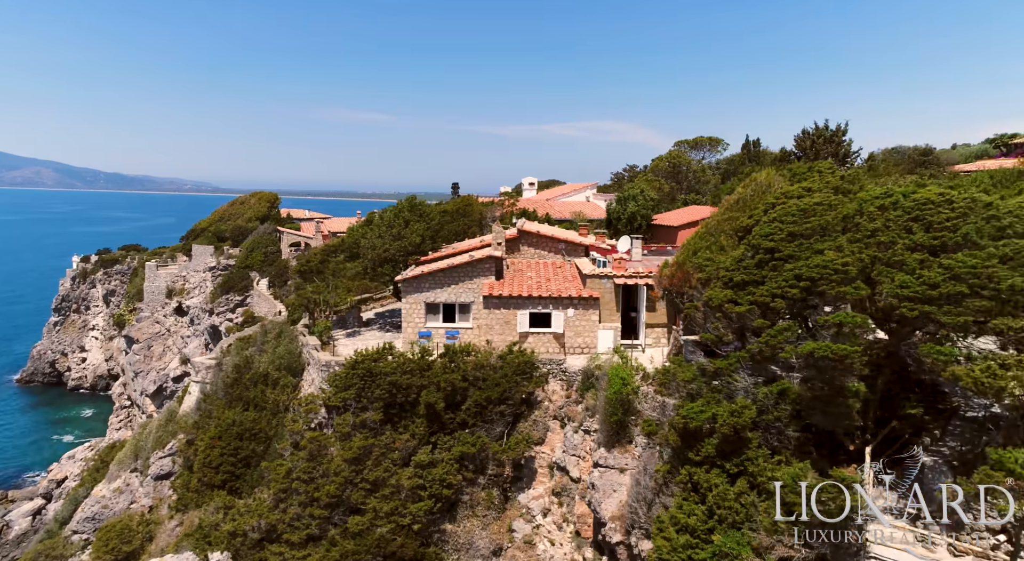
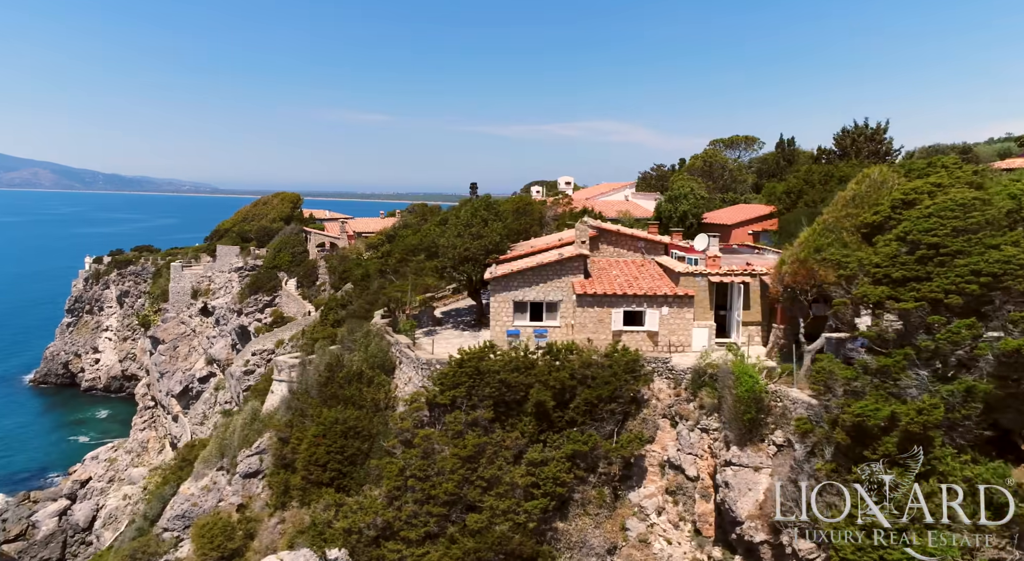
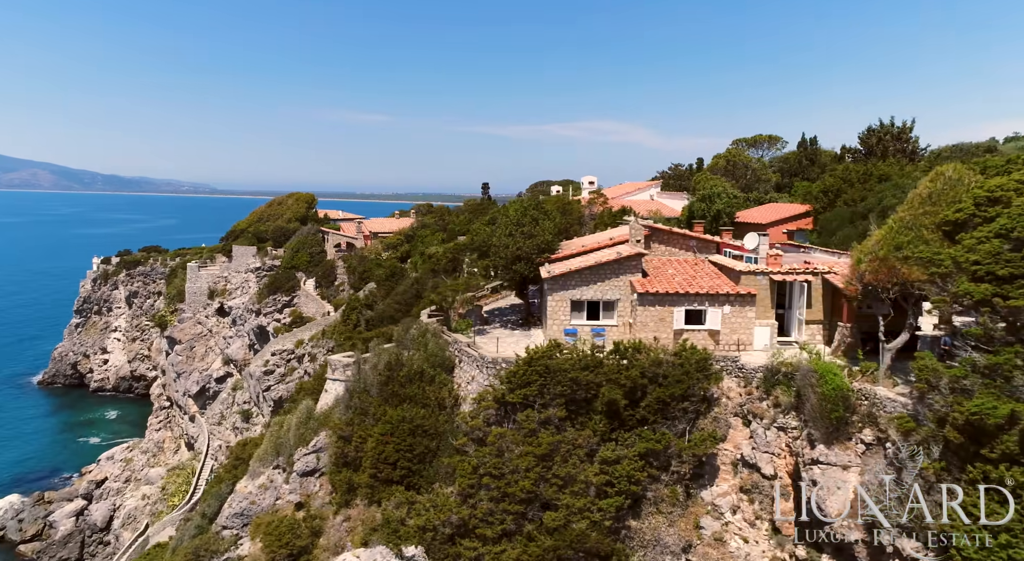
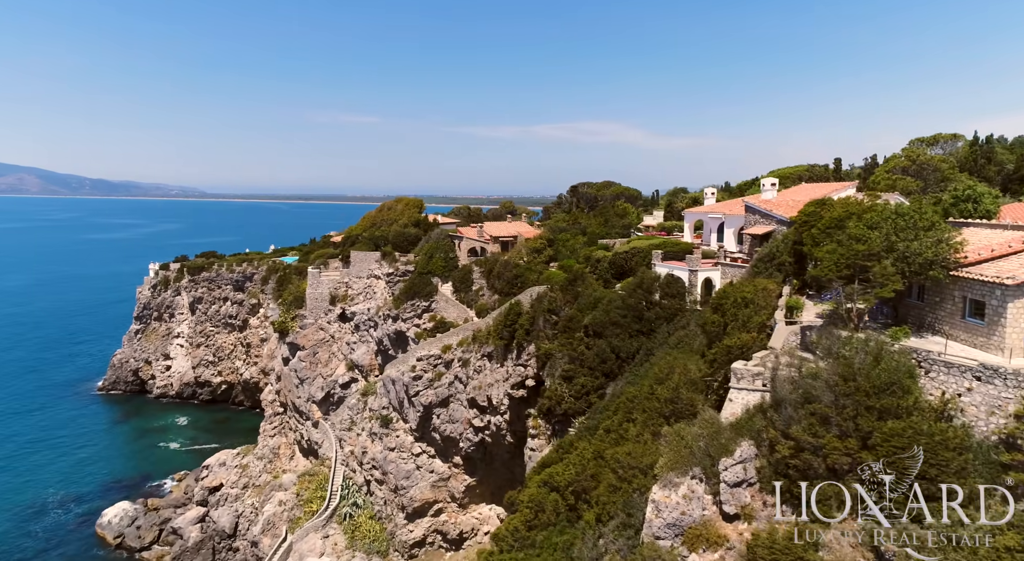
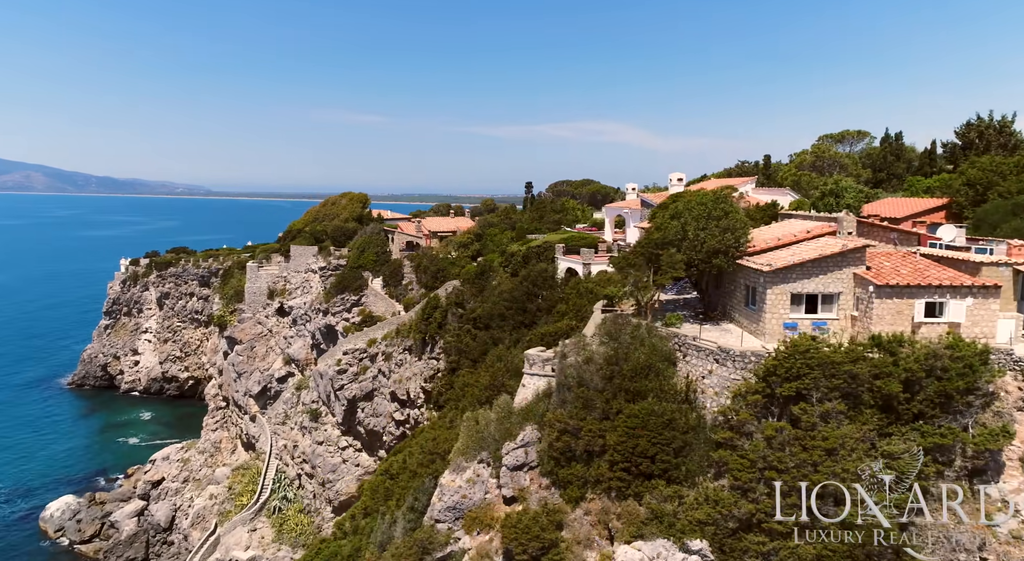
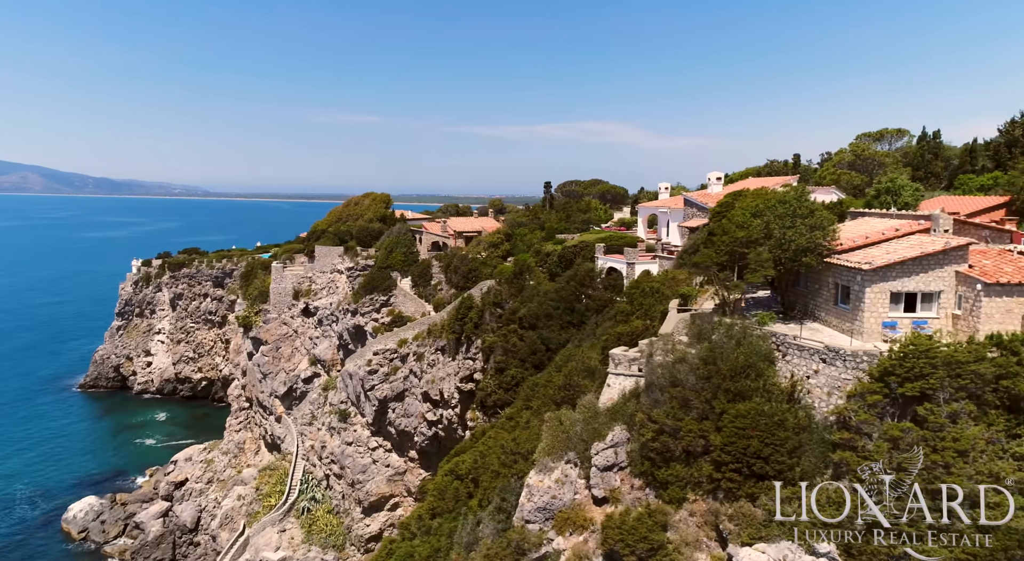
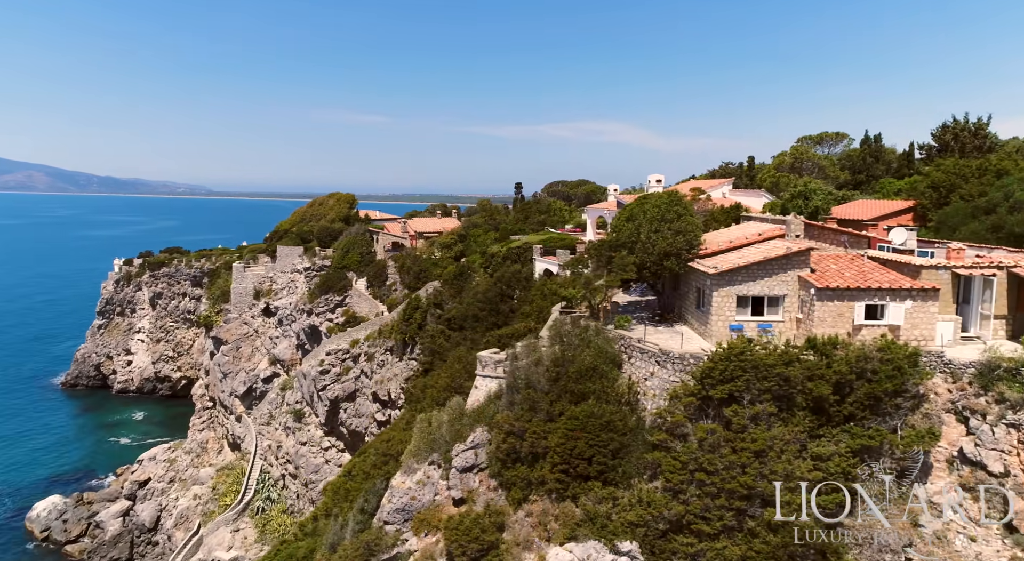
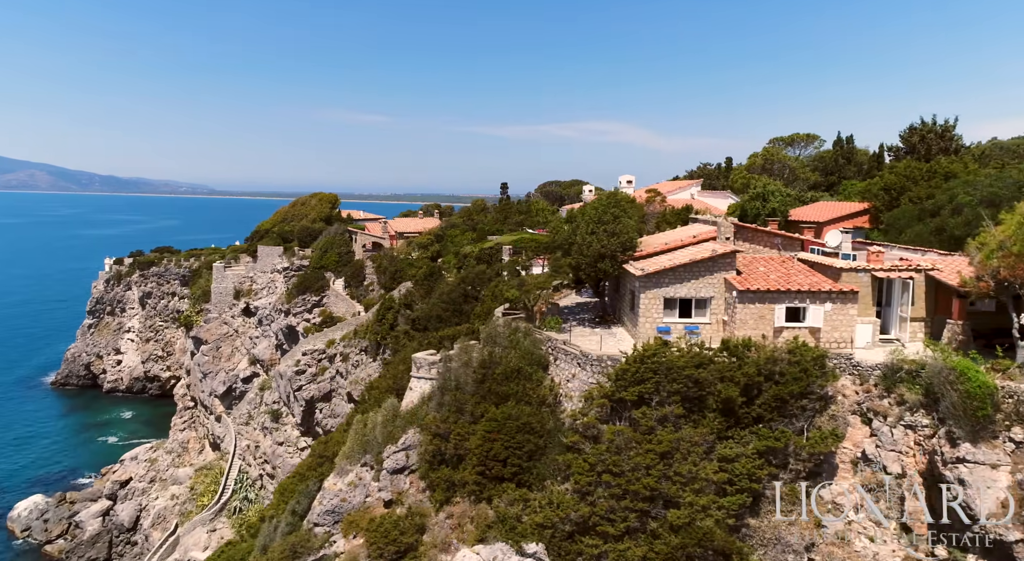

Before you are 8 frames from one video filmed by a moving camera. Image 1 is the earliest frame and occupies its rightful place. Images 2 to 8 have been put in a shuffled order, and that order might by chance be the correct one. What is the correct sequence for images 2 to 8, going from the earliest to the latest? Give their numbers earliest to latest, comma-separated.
2, 3, 8, 7, 5, 6, 4
